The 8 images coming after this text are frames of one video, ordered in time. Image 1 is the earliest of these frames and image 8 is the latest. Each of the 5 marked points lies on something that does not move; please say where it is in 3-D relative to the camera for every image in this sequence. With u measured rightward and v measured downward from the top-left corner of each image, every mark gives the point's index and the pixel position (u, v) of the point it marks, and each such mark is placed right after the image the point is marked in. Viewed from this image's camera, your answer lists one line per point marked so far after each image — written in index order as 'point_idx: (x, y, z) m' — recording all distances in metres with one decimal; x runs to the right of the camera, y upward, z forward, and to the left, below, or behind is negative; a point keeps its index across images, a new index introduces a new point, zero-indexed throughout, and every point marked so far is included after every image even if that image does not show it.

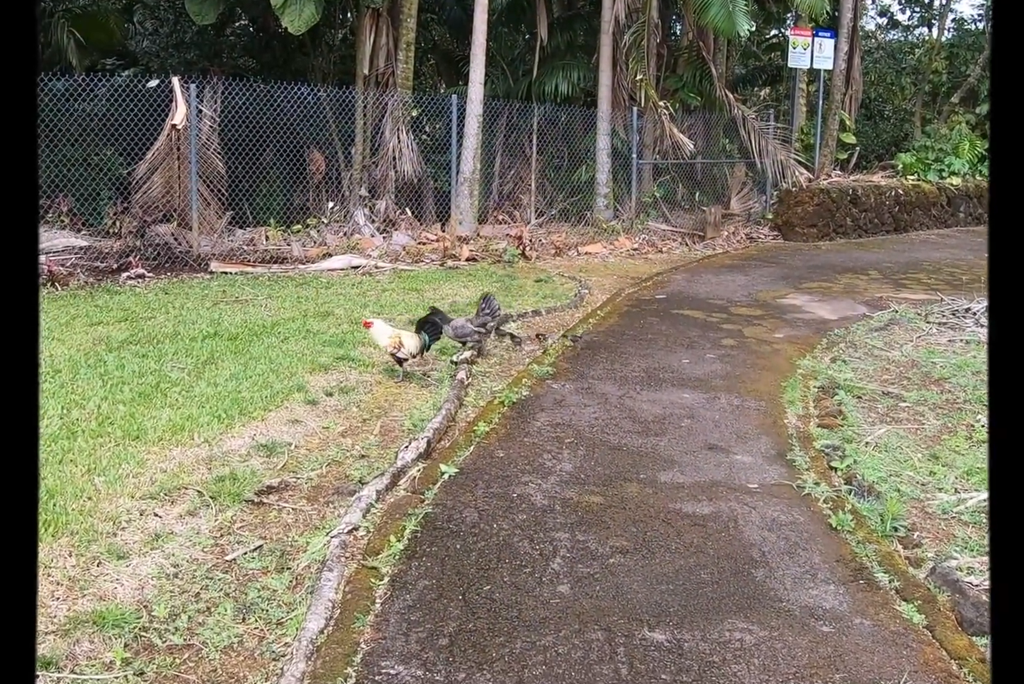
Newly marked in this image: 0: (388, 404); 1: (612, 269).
0: (-0.7, -0.3, +5.8) m
1: (+1.2, +0.9, +12.2) m
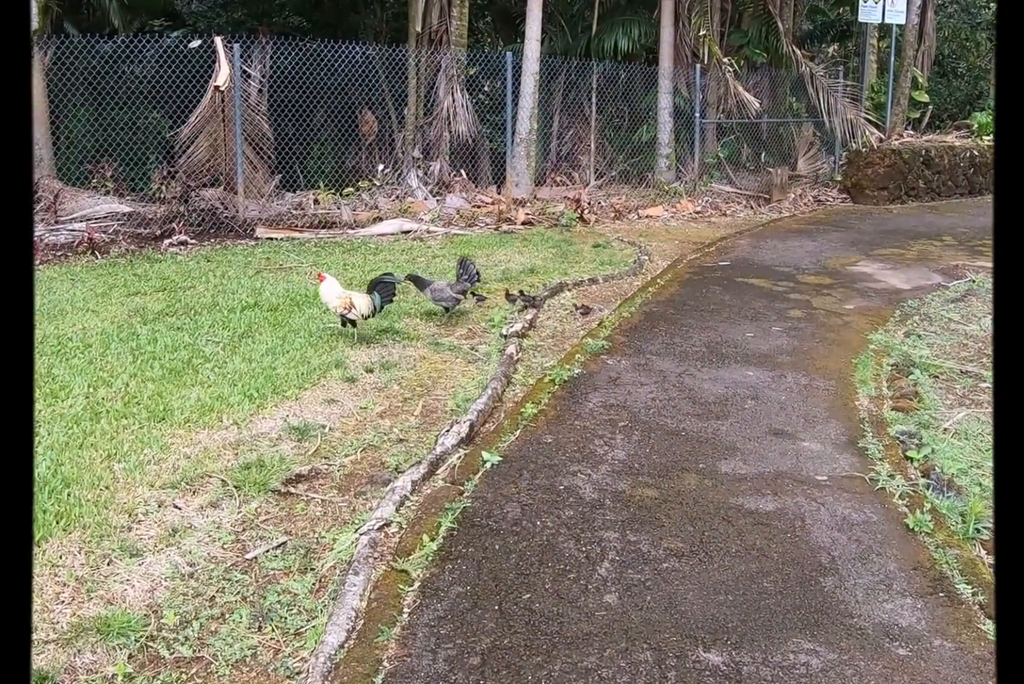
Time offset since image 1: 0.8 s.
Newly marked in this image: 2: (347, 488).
0: (-0.4, -0.2, +5.5) m
1: (+1.8, +1.2, +11.8) m
2: (-0.7, -0.6, +4.1) m
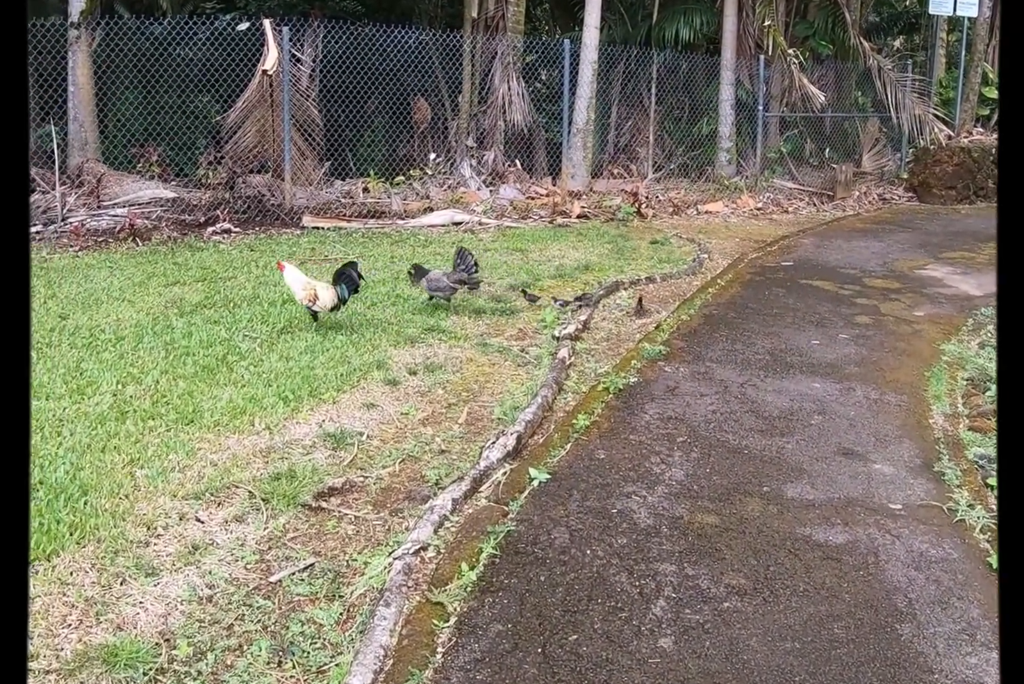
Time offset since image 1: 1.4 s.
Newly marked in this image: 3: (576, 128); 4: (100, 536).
0: (-0.2, -0.2, +5.2) m
1: (+2.4, +1.2, +11.3) m
2: (-0.5, -0.6, +3.8) m
3: (+0.7, +2.4, +11.5) m
4: (-1.3, -0.6, +3.4) m
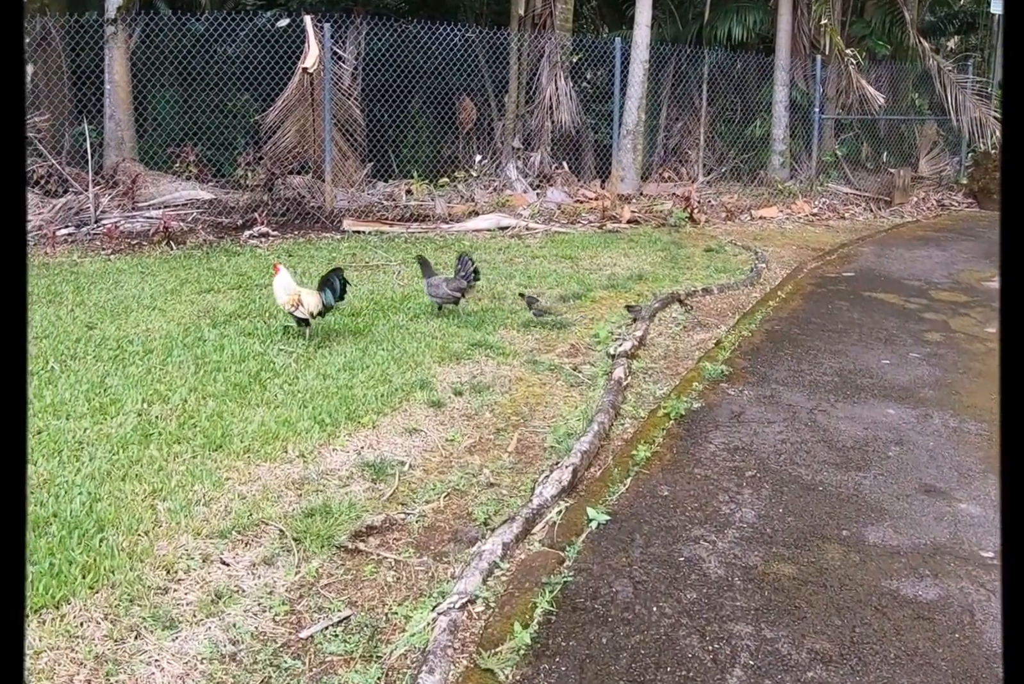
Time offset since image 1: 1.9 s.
0: (+0.1, -0.3, +4.9) m
1: (+2.9, +1.1, +10.9) m
2: (-0.3, -0.7, +3.5) m
3: (+1.2, +2.3, +11.1) m
4: (-1.2, -0.7, +3.1) m
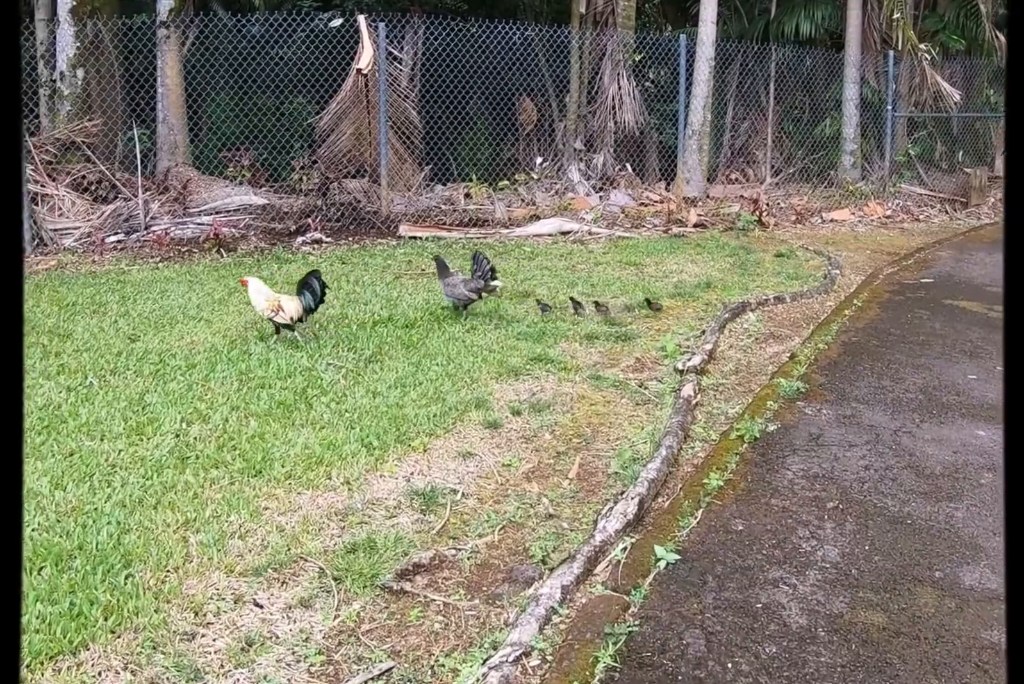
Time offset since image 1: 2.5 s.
0: (+0.3, -0.4, +4.5) m
1: (+3.5, +1.0, +10.4) m
2: (-0.1, -0.8, +3.2) m
3: (+1.9, +2.2, +10.7) m
4: (-1.0, -0.8, +2.8) m
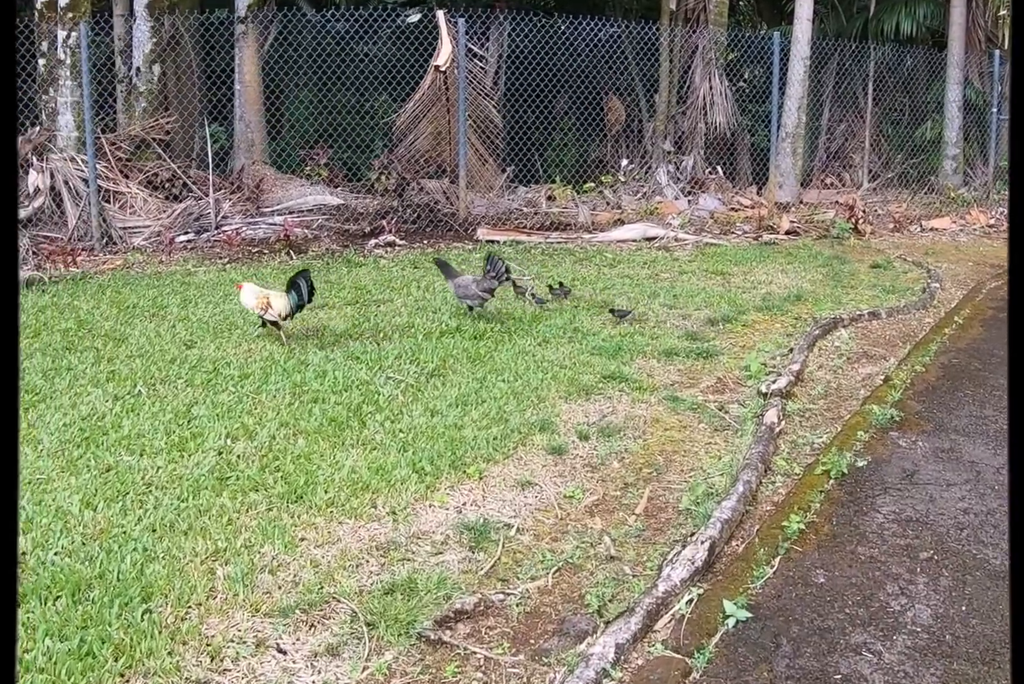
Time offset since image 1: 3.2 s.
0: (+0.6, -0.5, +4.2) m
1: (+4.3, +0.8, +9.7) m
2: (0.0, -0.8, +2.9) m
3: (+2.7, +2.1, +10.2) m
4: (-0.9, -0.8, +2.6) m
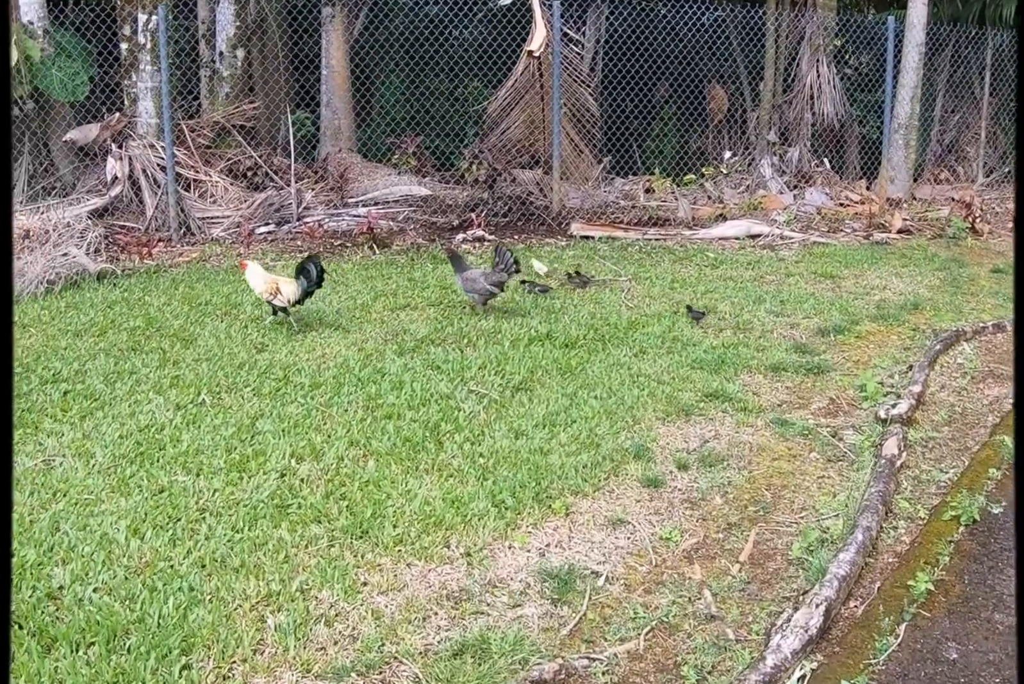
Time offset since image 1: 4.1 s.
0: (+0.9, -0.6, +3.7) m
1: (+5.1, +0.7, +8.9) m
2: (+0.2, -0.9, +2.5) m
3: (+3.6, +2.0, +9.5) m
4: (-0.7, -0.9, +2.3) m
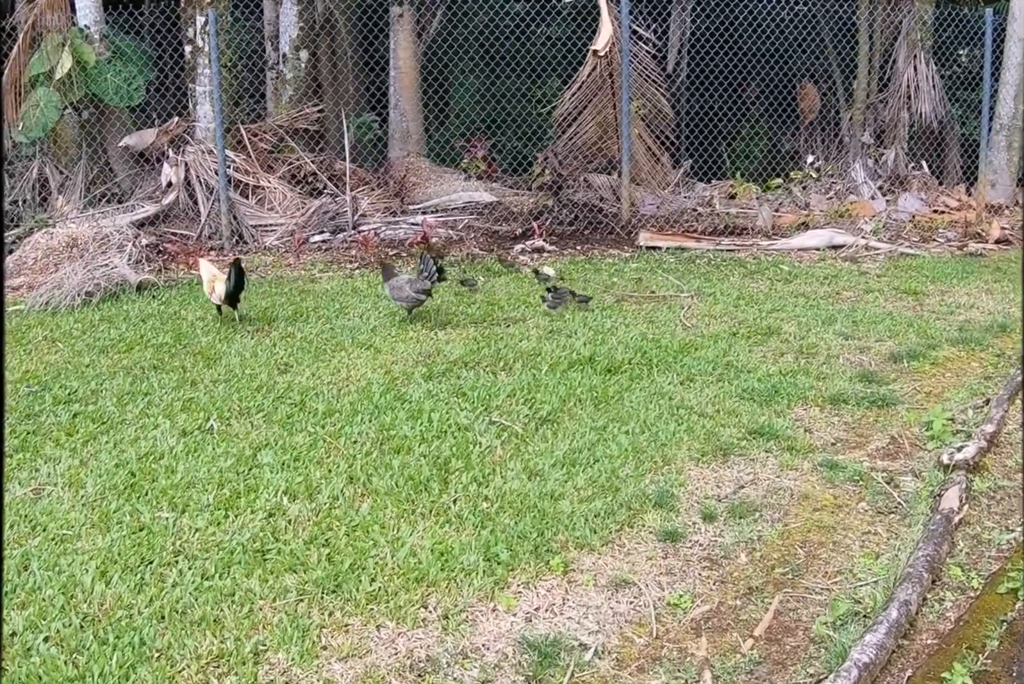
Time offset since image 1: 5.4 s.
0: (+0.9, -0.7, +3.4) m
1: (+5.7, +0.5, +8.0) m
2: (+0.1, -1.1, +2.2) m
3: (+4.3, +1.8, +8.8) m
4: (-0.9, -1.0, +2.1) m
